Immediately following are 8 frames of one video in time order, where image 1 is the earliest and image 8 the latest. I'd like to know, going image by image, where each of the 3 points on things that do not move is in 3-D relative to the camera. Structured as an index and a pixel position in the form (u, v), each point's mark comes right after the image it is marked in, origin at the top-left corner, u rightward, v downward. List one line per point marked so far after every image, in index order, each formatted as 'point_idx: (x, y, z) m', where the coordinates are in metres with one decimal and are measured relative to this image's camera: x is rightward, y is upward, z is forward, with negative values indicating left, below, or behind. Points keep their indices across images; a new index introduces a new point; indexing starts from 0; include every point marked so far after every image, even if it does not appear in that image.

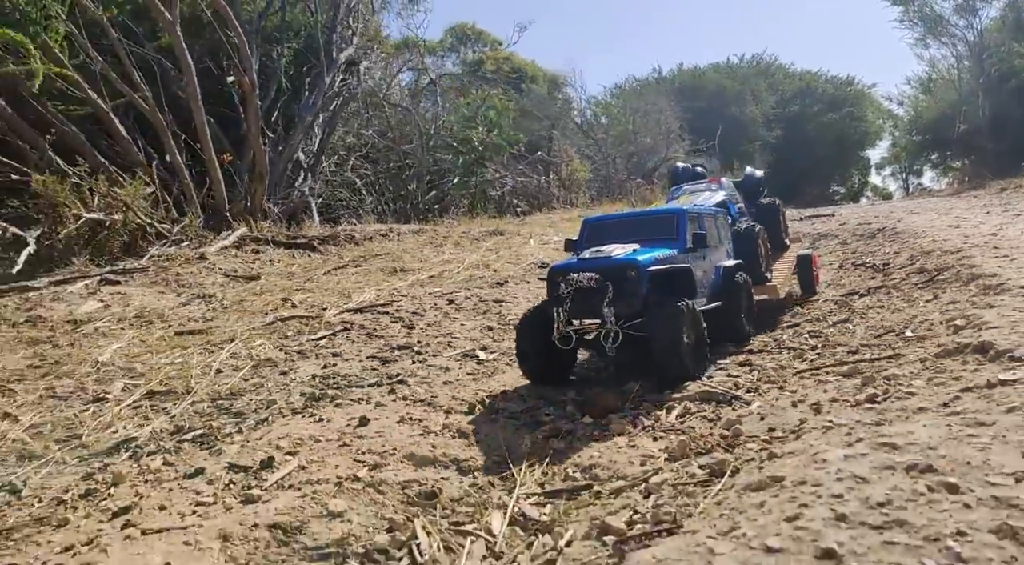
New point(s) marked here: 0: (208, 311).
0: (-2.6, -0.2, +7.3) m
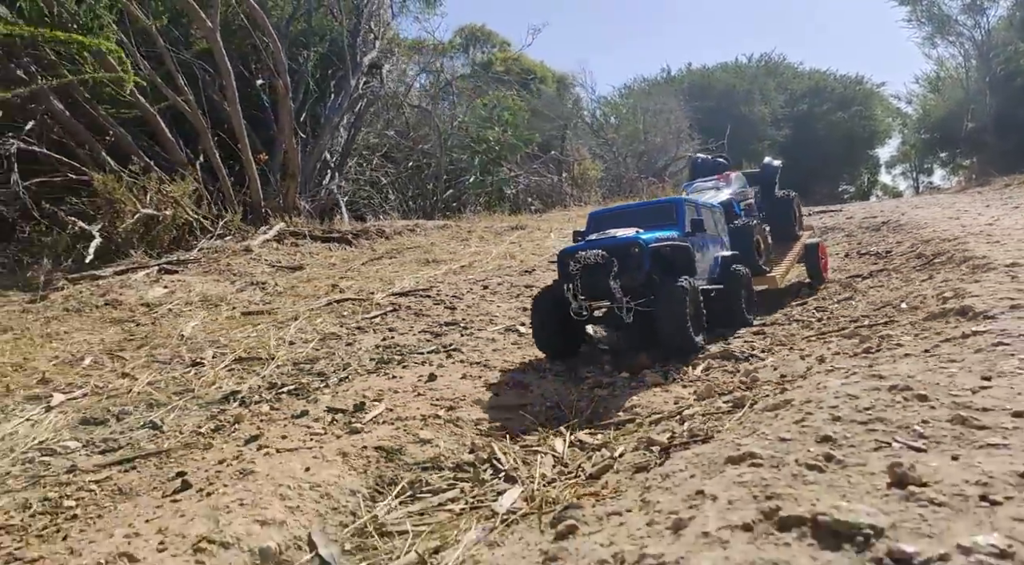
0: (-2.3, -0.1, +8.0) m
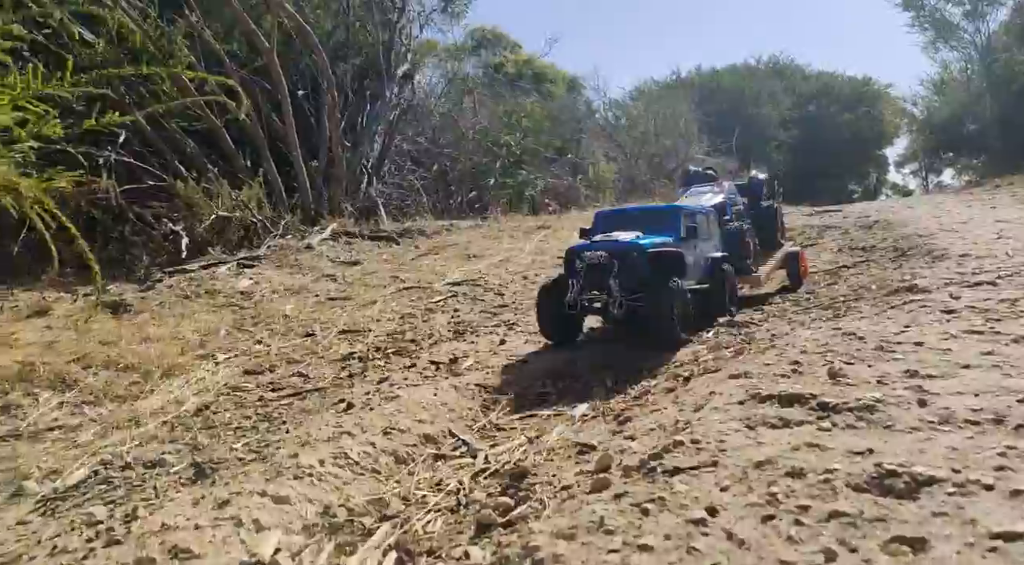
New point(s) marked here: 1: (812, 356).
0: (-1.9, 0.0, +9.4) m
1: (+1.3, -0.3, +3.9) m
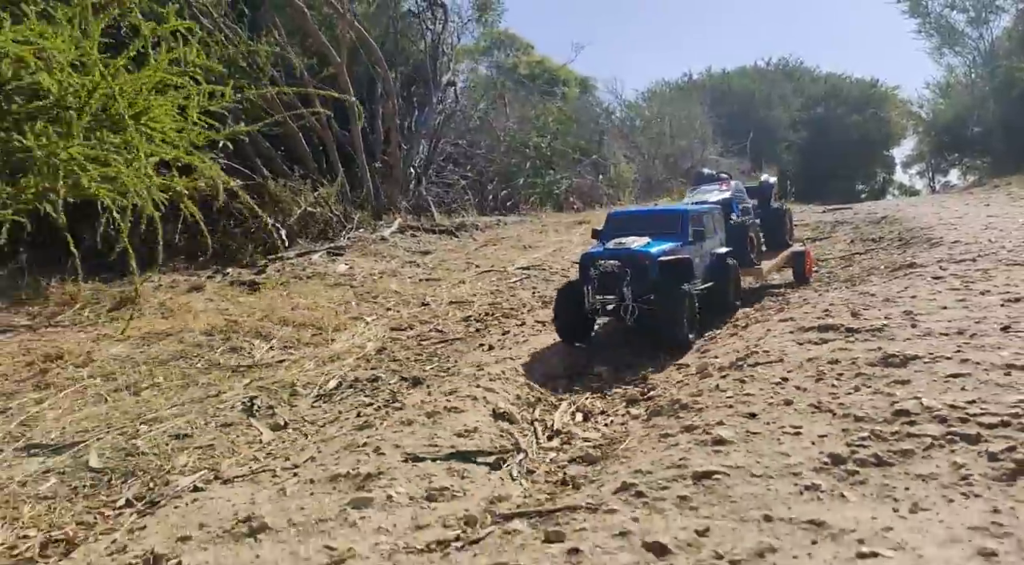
0: (-1.2, +0.2, +11.0) m
1: (+2.0, -0.1, +5.5) m
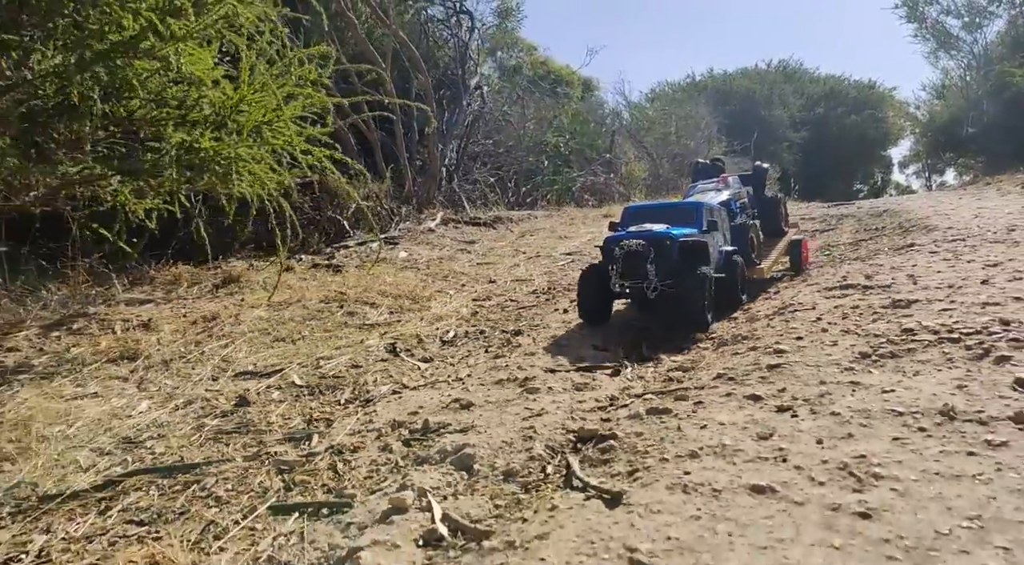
0: (-0.6, +0.4, +12.3) m
1: (+2.6, +0.1, +6.8) m
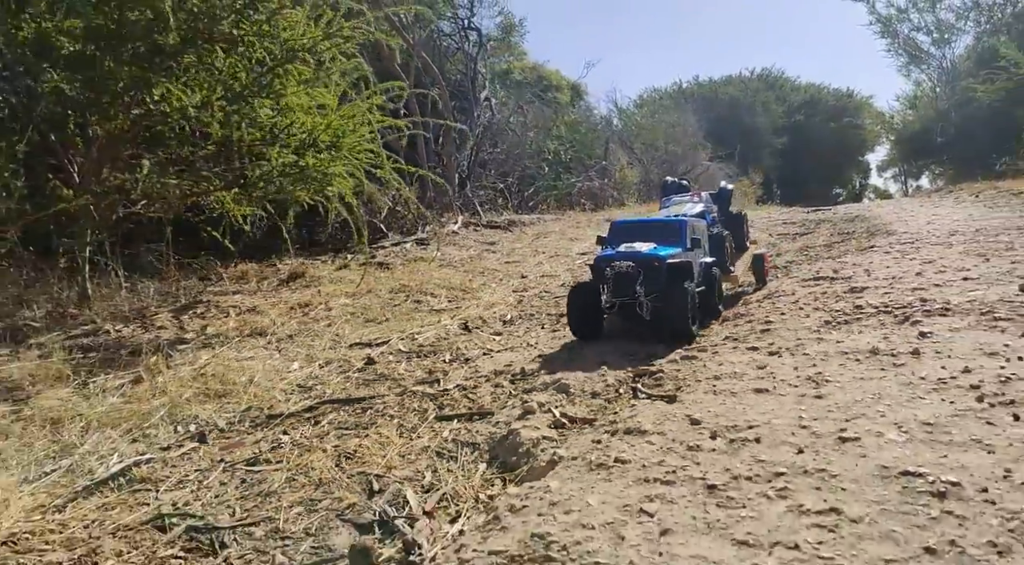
0: (-0.3, +0.5, +14.0) m
1: (+3.0, +0.1, +8.5) m
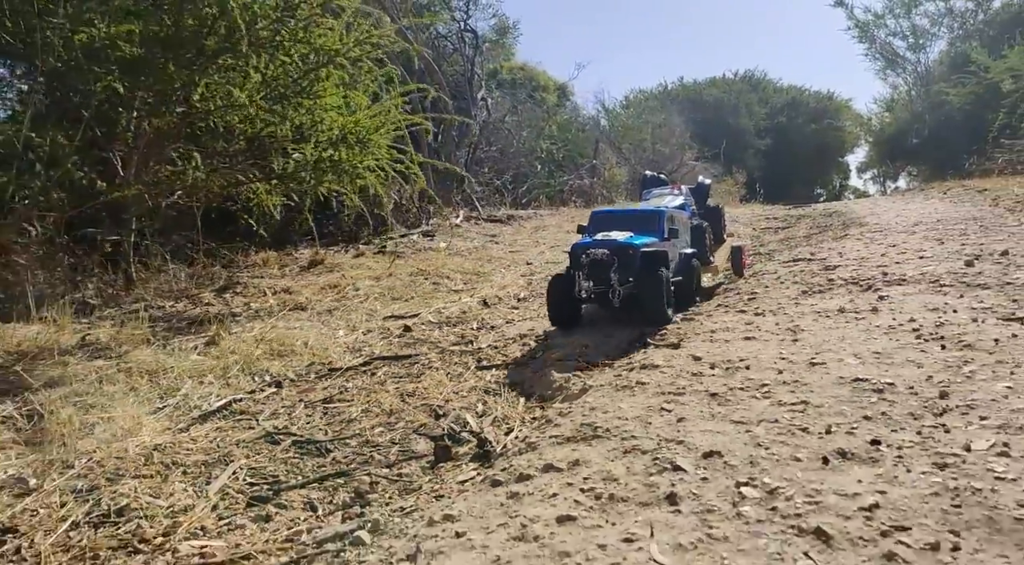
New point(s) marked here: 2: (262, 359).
0: (-0.3, +0.6, +15.0) m
1: (+3.1, +0.3, +9.5) m
2: (-1.8, -0.5, +6.4) m
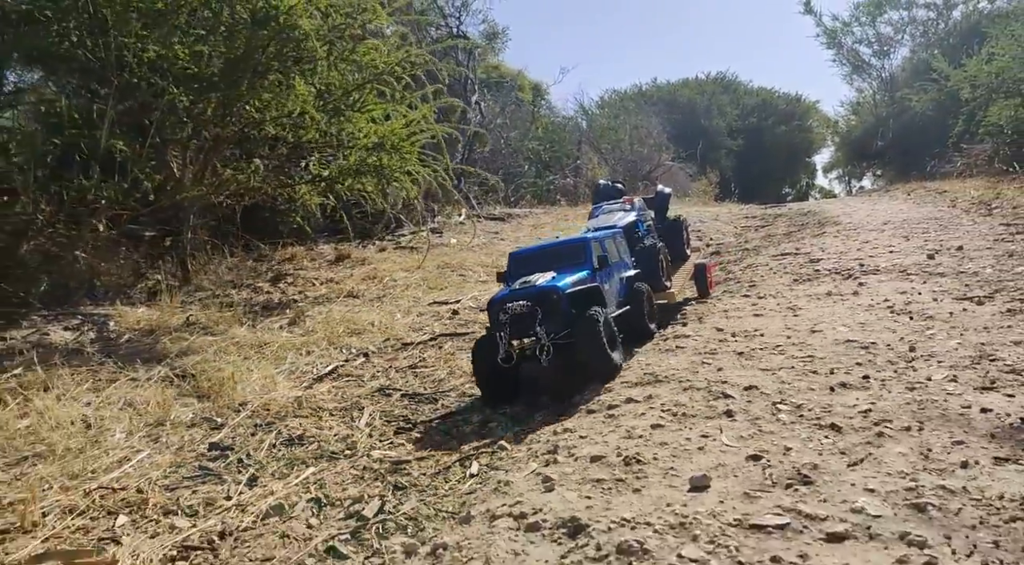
0: (-0.2, +0.8, +16.2) m
1: (+3.3, +0.4, +10.8) m
2: (-1.4, -0.4, +7.5) m
